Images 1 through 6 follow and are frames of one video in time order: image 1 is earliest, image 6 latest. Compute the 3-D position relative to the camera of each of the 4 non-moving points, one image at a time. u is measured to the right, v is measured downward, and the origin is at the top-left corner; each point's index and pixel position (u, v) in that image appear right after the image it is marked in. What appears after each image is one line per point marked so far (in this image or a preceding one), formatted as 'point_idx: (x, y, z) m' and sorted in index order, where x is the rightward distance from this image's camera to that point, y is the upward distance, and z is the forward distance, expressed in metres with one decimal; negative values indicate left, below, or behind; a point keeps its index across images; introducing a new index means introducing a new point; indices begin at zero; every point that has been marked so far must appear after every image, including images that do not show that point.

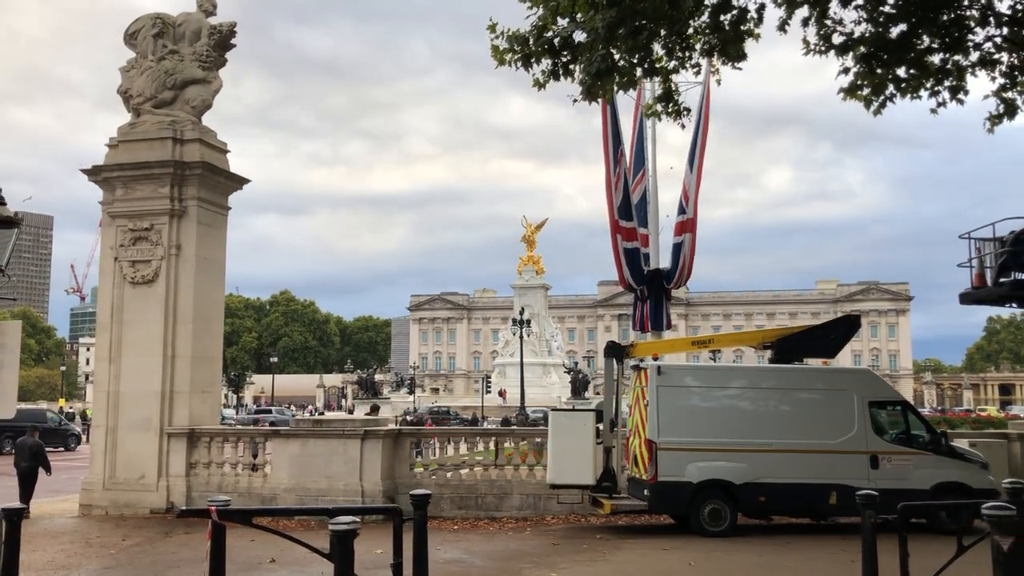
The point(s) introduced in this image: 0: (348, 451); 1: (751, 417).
0: (-2.4, -2.3, +13.7) m
1: (+2.9, -1.6, +11.8) m
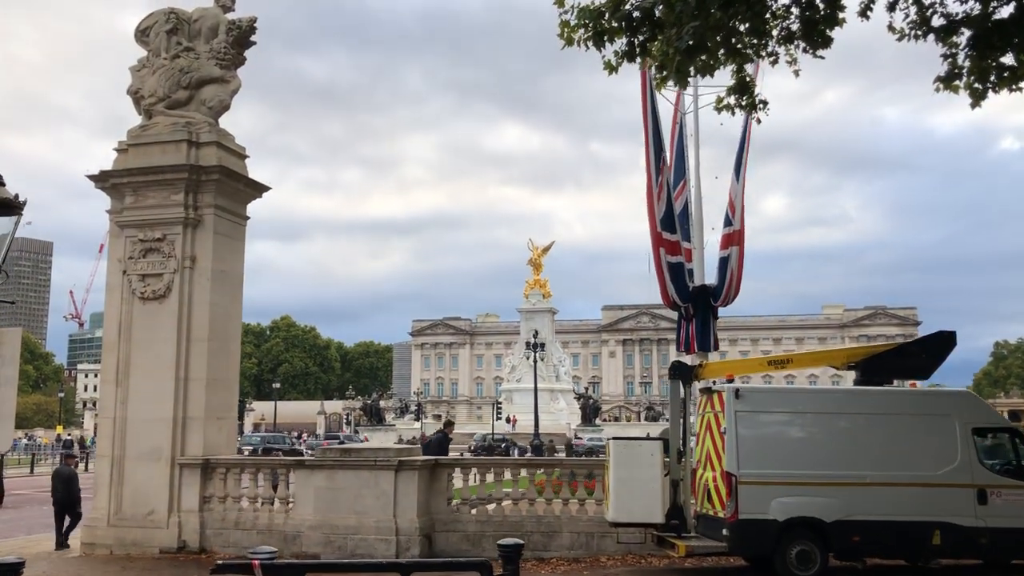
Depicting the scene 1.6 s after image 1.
0: (-1.7, -2.5, +12.4) m
1: (+3.6, -1.7, +10.5) m
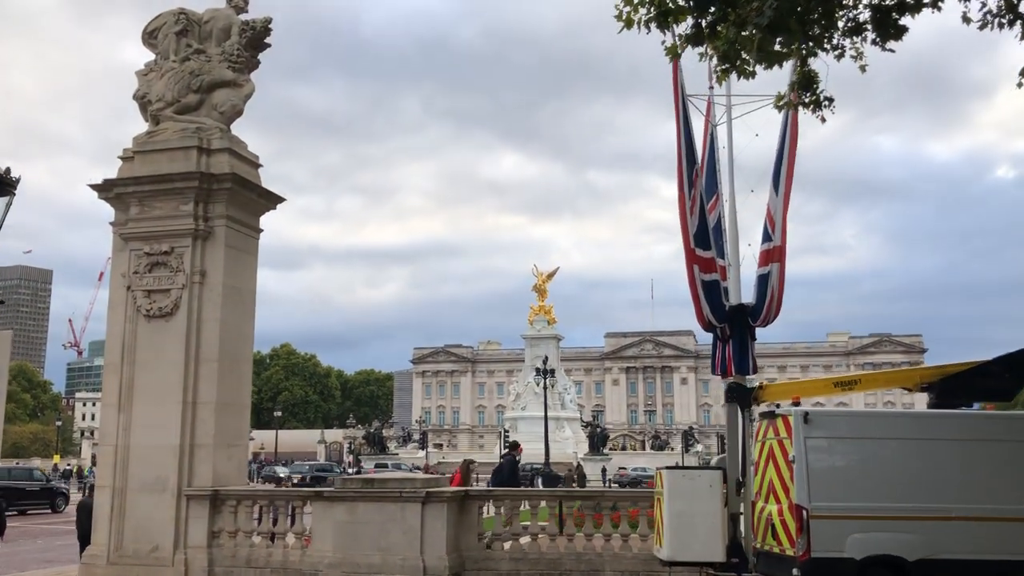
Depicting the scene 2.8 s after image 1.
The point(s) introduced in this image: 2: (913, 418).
0: (-1.3, -2.7, +11.3) m
1: (+4.0, -1.9, +9.4) m
2: (+4.0, -1.3, +9.5) m
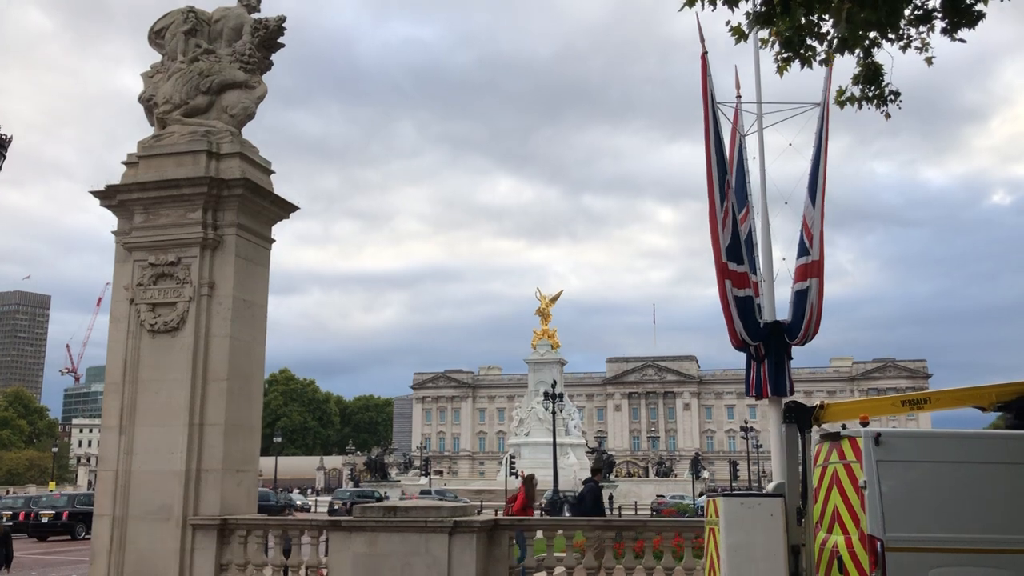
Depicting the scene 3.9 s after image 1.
0: (-0.9, -2.8, +10.4) m
1: (+4.4, -1.9, +8.6) m
2: (+4.4, -1.4, +8.7) m
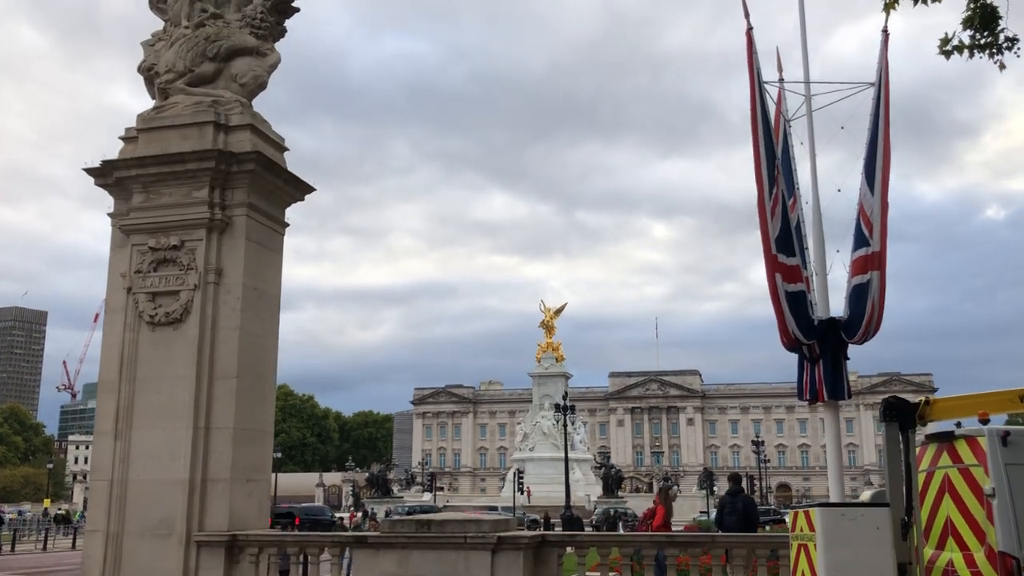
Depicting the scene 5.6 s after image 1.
0: (-0.4, -2.7, +9.1) m
1: (+4.9, -1.7, +7.3) m
2: (+4.9, -1.2, +7.4) m
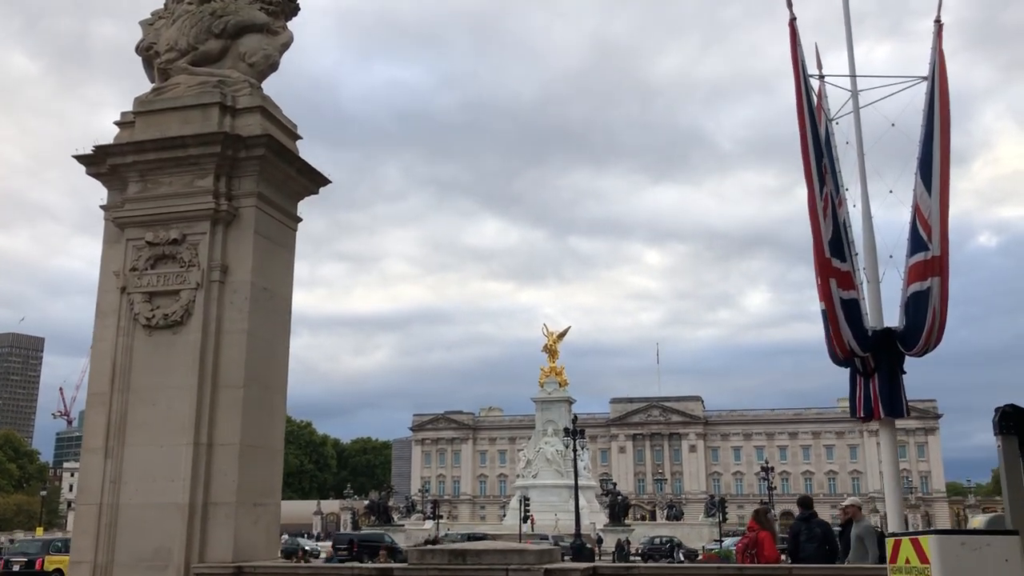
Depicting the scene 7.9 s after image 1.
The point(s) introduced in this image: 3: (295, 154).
0: (0.0, -2.6, +7.8) m
1: (+5.3, -1.6, +6.1) m
2: (+5.3, -1.1, +6.2) m
3: (-2.3, +1.4, +10.0) m
